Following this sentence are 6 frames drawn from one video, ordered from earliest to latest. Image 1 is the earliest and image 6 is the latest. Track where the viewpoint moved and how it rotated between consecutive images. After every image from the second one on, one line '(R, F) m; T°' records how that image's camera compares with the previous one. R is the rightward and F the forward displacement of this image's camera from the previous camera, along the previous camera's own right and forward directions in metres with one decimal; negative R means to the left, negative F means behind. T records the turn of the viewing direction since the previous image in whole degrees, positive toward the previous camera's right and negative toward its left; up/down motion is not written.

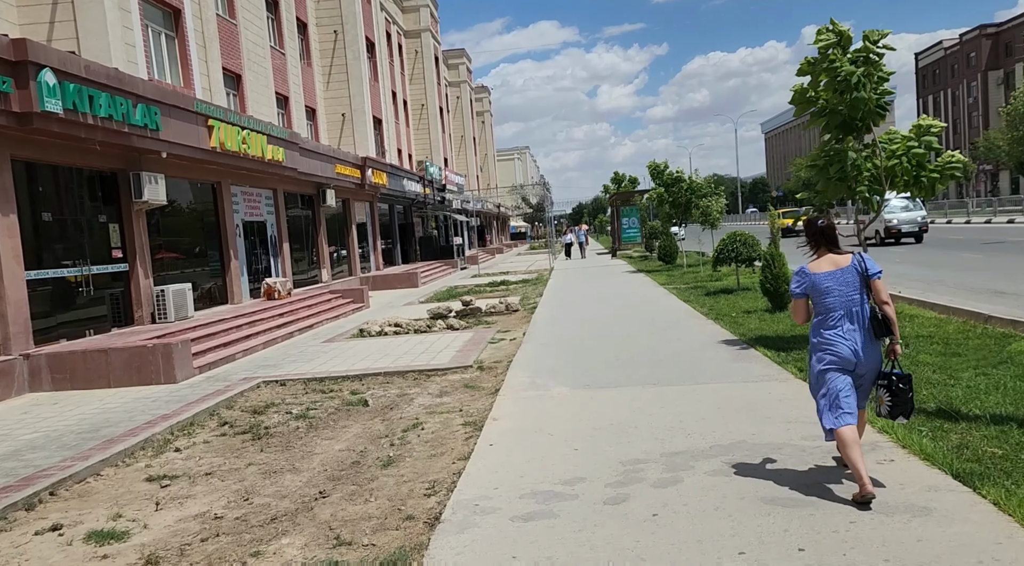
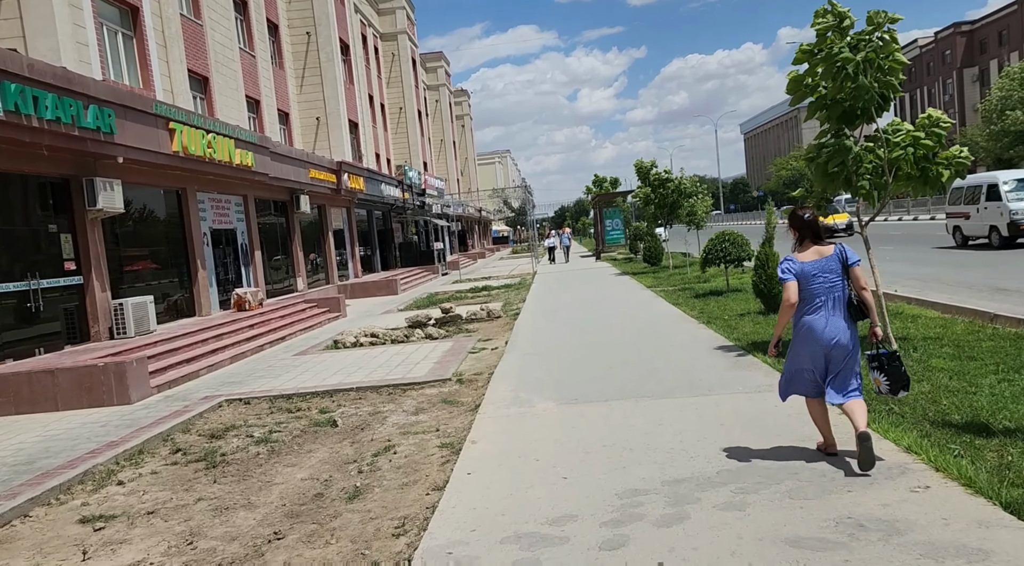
(0.0, +0.6) m; +1°
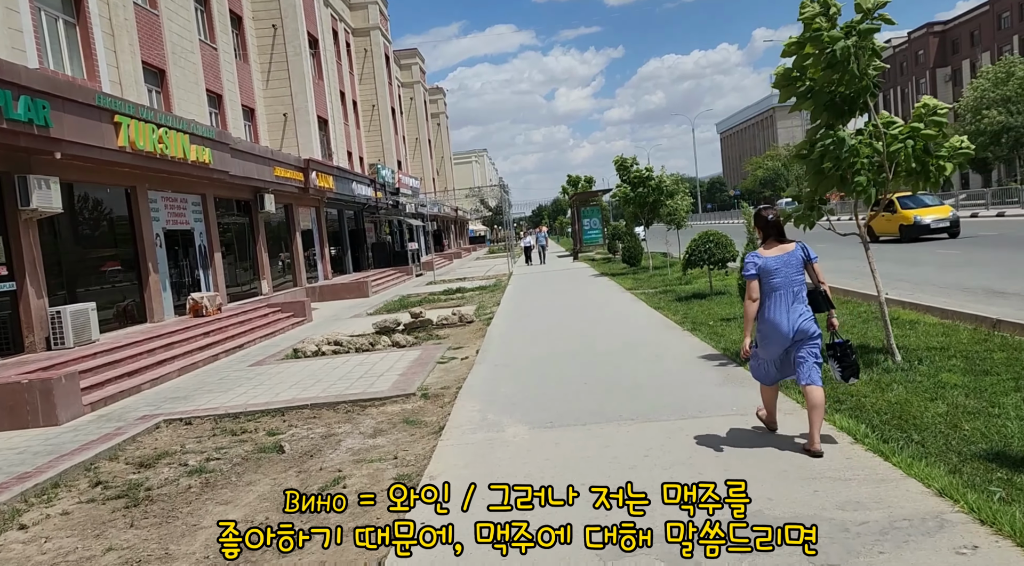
(+0.1, +0.7) m; +2°
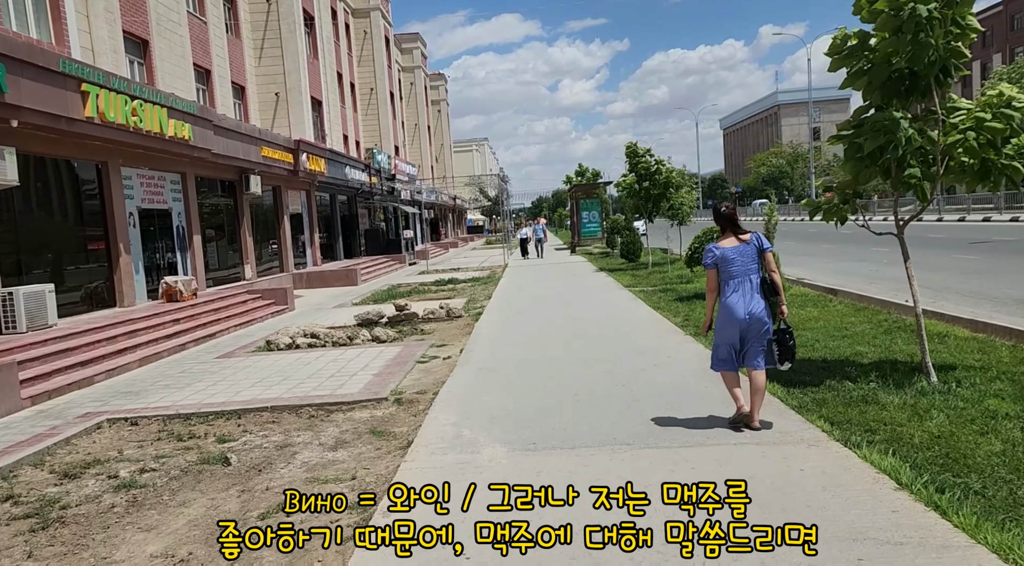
(+0.1, +0.8) m; 0°
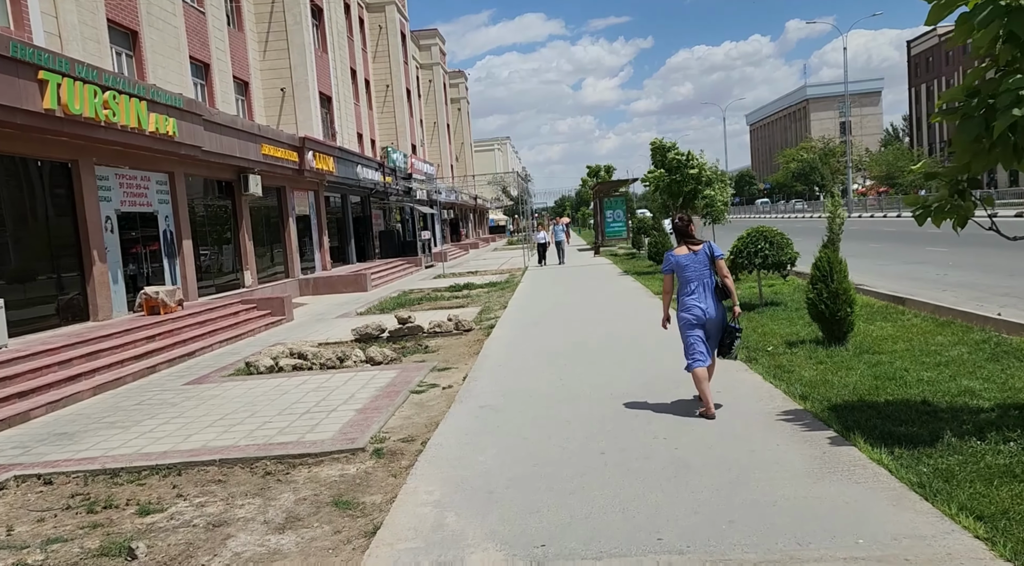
(+0.1, +1.5) m; -2°
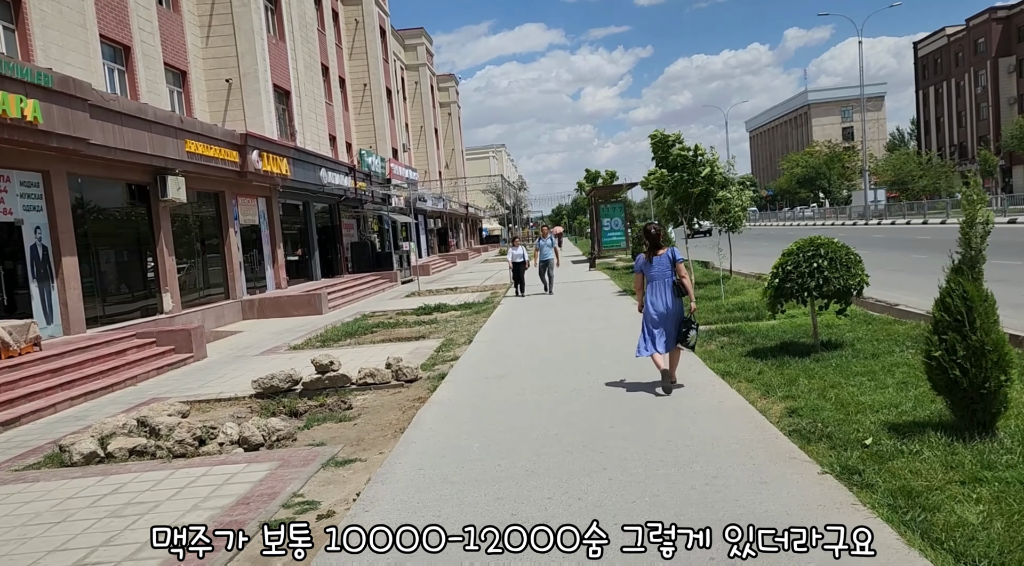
(+0.5, +3.2) m; 0°
